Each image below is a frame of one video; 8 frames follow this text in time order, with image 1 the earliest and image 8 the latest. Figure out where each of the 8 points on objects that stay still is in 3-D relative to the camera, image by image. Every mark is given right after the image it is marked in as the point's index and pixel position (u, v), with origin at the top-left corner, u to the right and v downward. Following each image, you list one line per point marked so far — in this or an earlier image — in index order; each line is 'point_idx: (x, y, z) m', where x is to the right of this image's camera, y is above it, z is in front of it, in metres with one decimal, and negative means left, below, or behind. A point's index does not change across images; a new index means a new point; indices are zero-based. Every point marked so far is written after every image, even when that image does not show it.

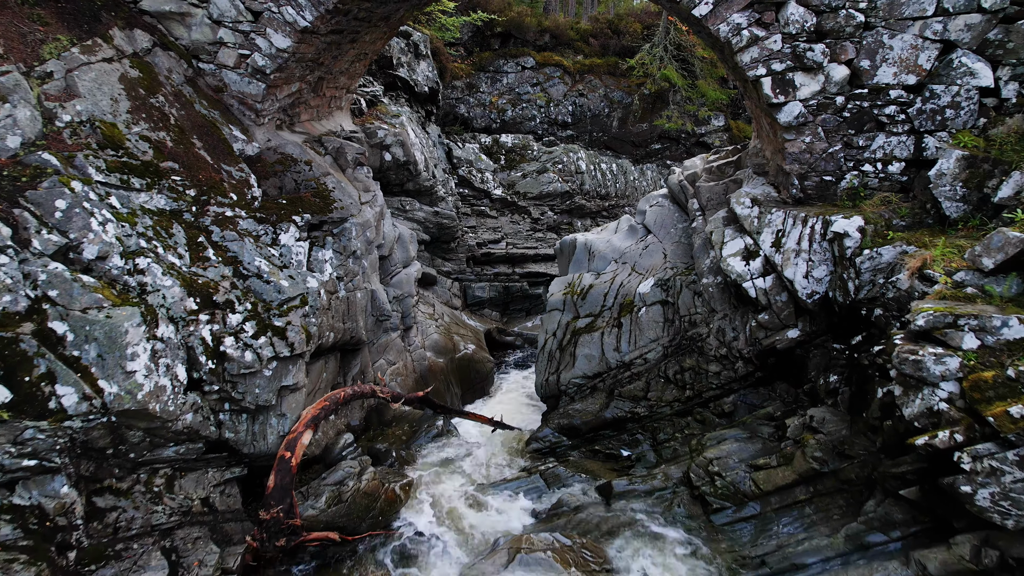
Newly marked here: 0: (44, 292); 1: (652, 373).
0: (-7.6, 0.0, +4.6) m
1: (+3.8, -2.2, +7.6) m
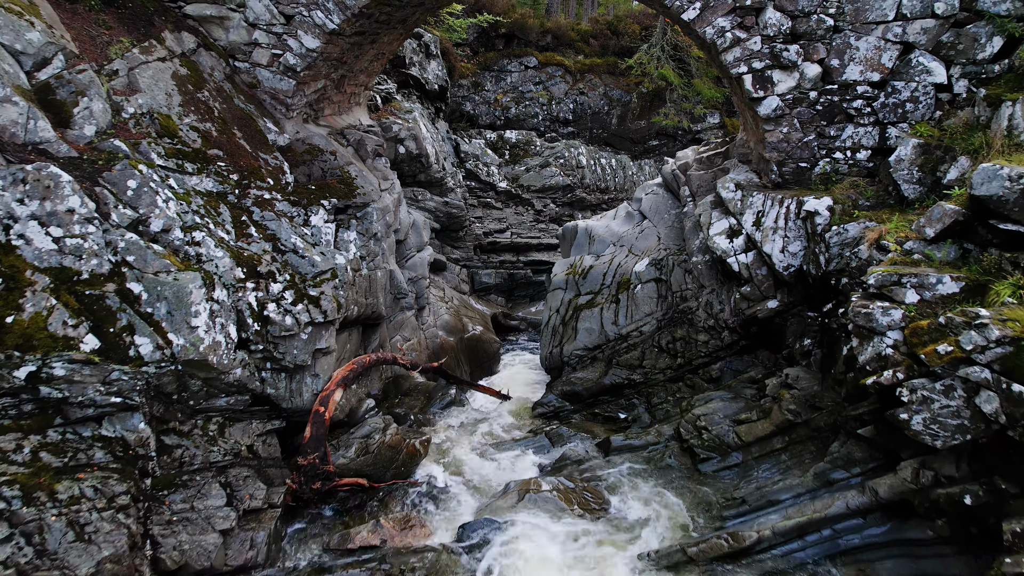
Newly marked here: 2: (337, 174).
0: (-7.4, +0.6, +5.3) m
1: (+4.1, -1.6, +8.3) m
2: (-5.2, +3.4, +8.3) m
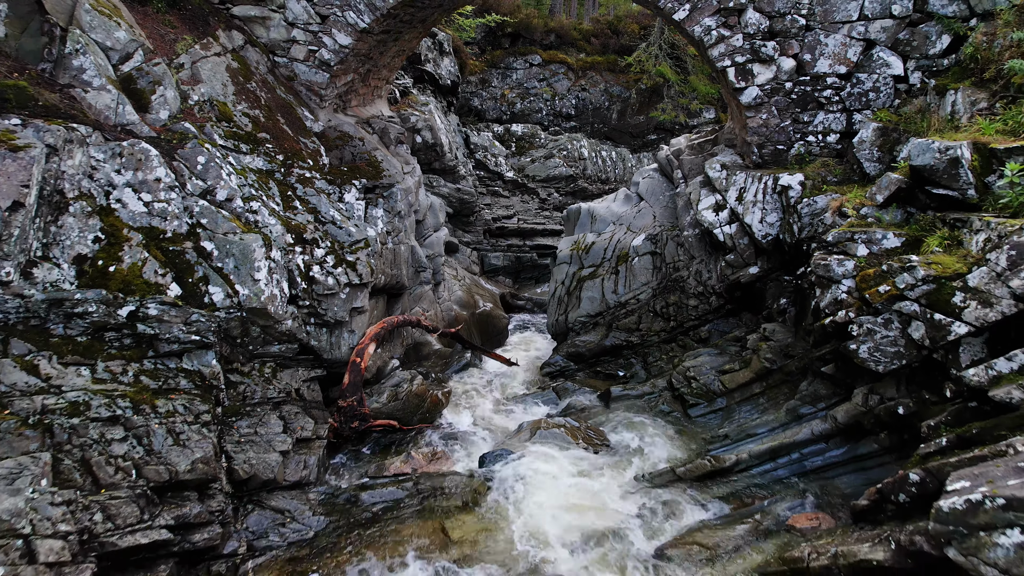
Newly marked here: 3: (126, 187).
0: (-7.1, +1.5, +6.3) m
1: (+4.4, -0.7, +9.3) m
2: (-4.9, +4.4, +9.3) m
3: (-8.3, +2.2, +5.9) m
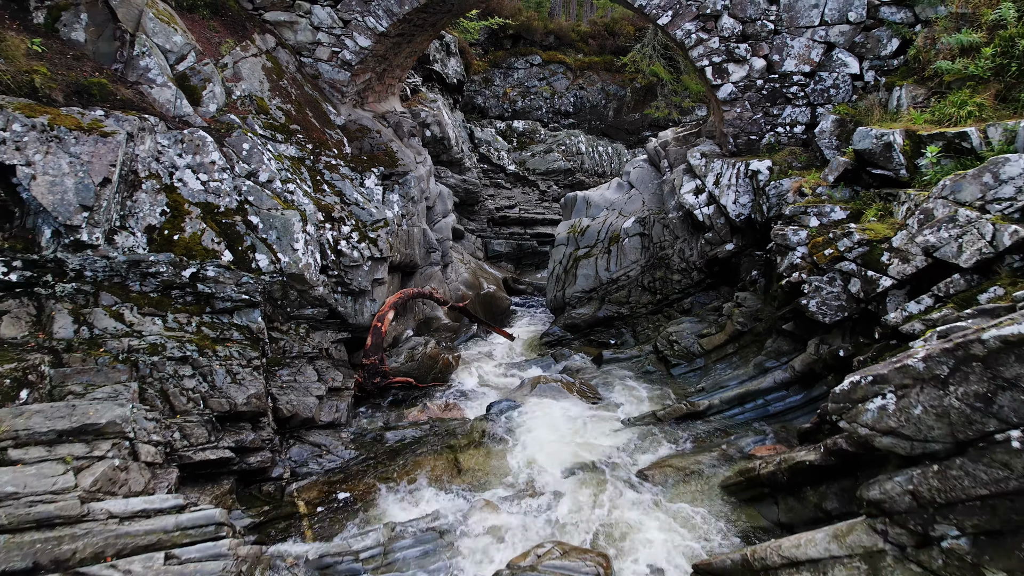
0: (-7.0, +2.4, +7.3) m
1: (+4.5, +0.2, +10.3) m
2: (-4.8, +5.2, +10.3) m
3: (-8.2, +3.0, +7.0) m
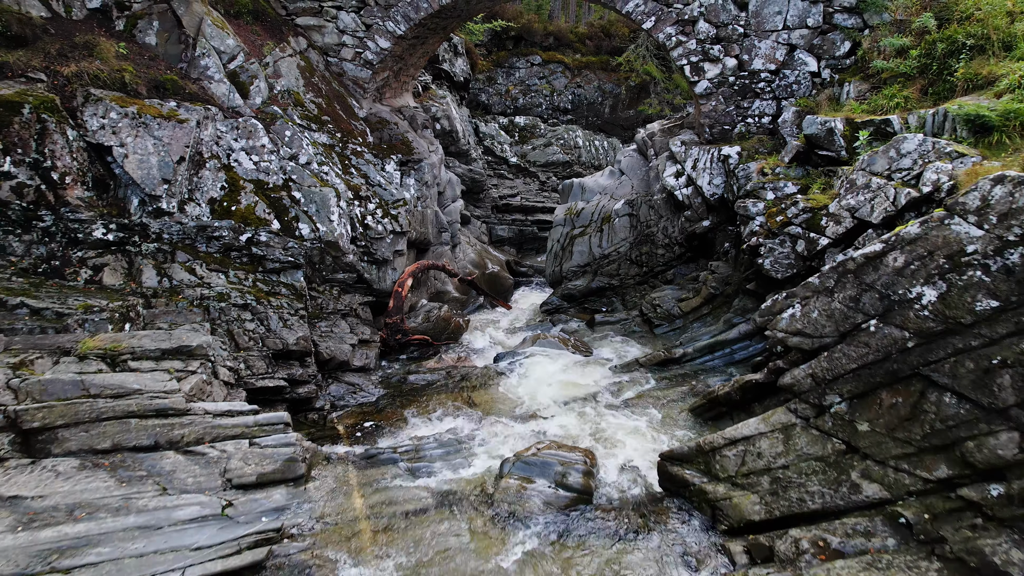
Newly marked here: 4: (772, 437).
0: (-6.9, +3.4, +8.6) m
1: (+4.6, +1.2, +11.5) m
2: (-4.7, +6.3, +11.6) m
3: (-8.1, +4.1, +8.2) m
4: (+4.6, -2.6, +4.9) m
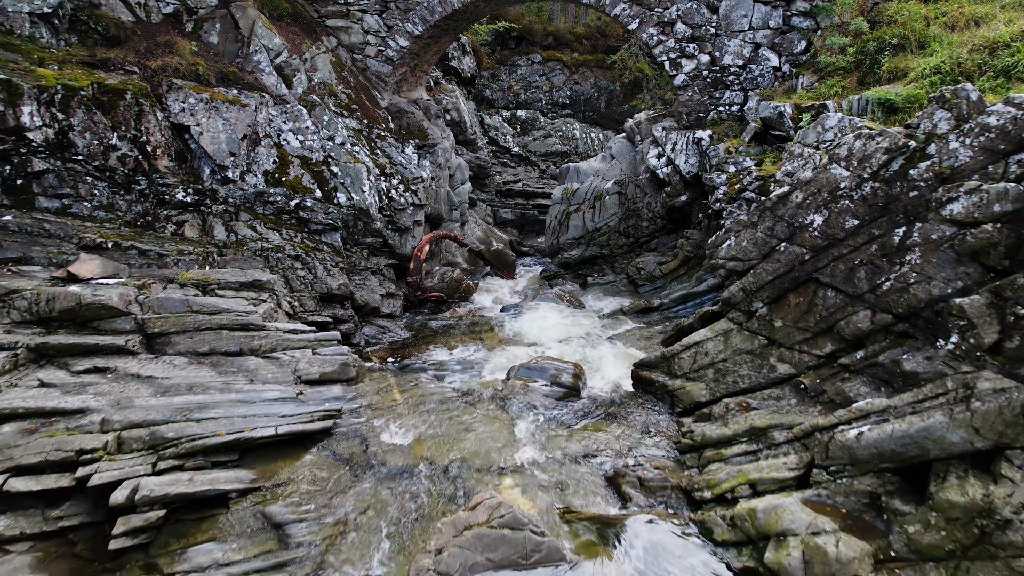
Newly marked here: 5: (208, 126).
0: (-6.7, +4.9, +10.1) m
1: (+4.7, +2.6, +13.1) m
2: (-4.5, +7.7, +13.1) m
3: (-7.9, +5.5, +9.8) m
4: (+4.8, -1.2, +6.5) m
5: (-9.6, +5.1, +8.8) m
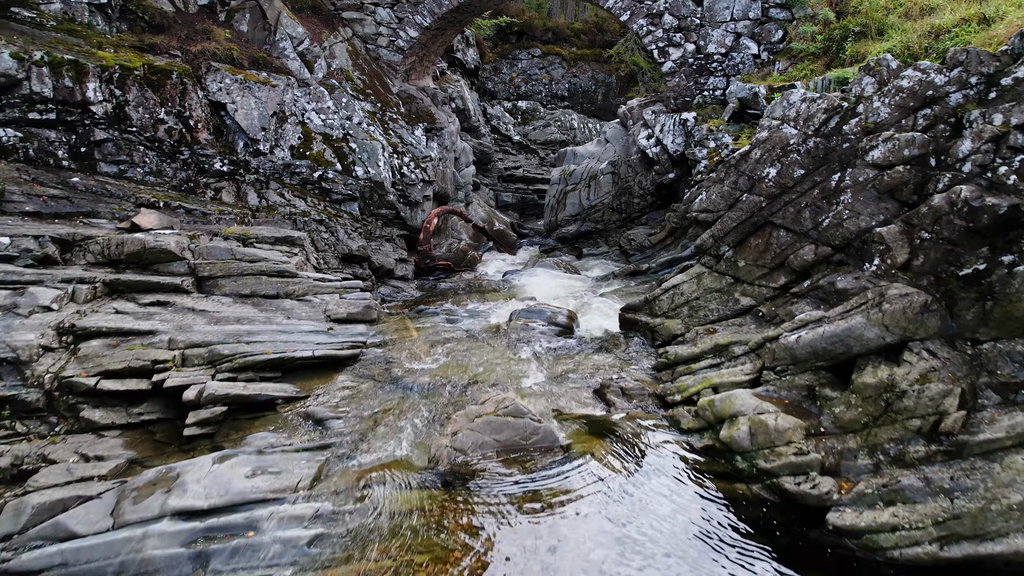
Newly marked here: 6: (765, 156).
0: (-6.7, +6.2, +11.2) m
1: (+4.8, +4.0, +14.1) m
2: (-4.5, +9.1, +14.1) m
3: (-7.8, +6.9, +10.8) m
4: (+4.8, +0.2, +7.5) m
5: (-9.6, +6.5, +9.8) m
6: (+6.2, +3.2, +6.7) m
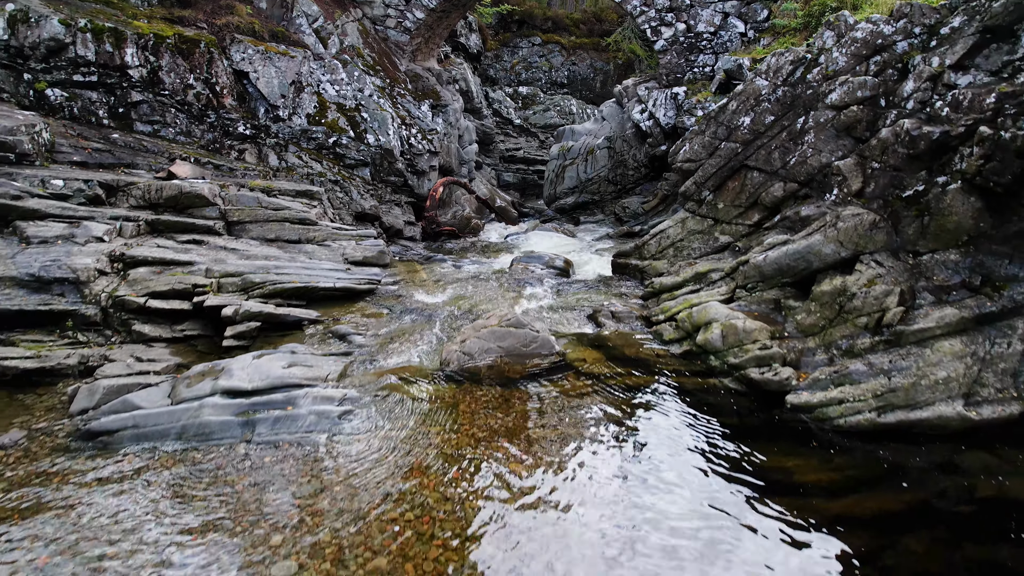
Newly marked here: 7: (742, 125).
0: (-6.6, +7.9, +11.9) m
1: (+4.9, +5.6, +14.9) m
2: (-4.4, +10.7, +14.9) m
3: (-7.8, +8.6, +11.6) m
4: (+4.9, +1.8, +8.3) m
5: (-9.5, +8.2, +10.5) m
6: (+6.2, +4.8, +7.5) m
7: (+6.2, +4.3, +7.4) m
